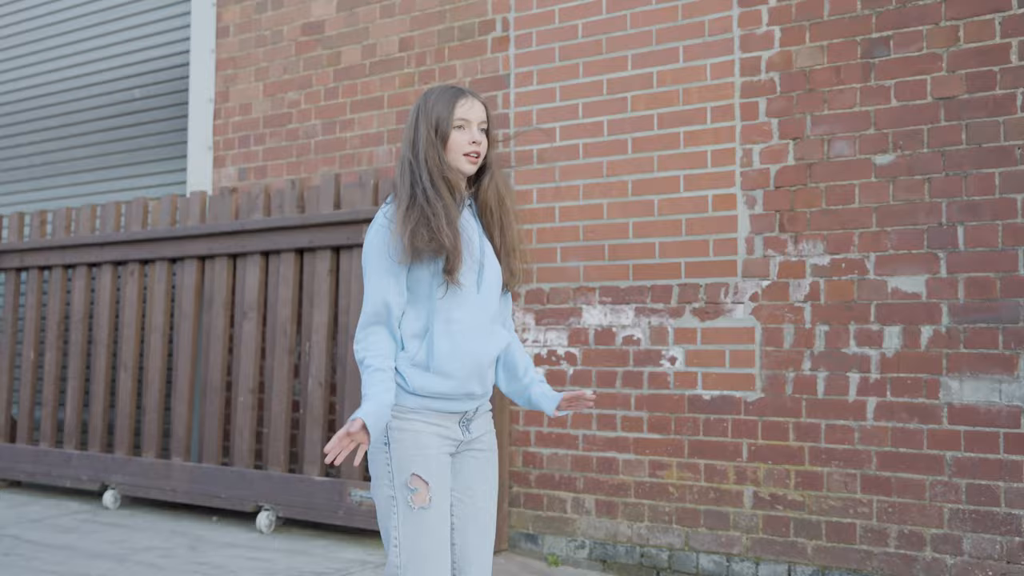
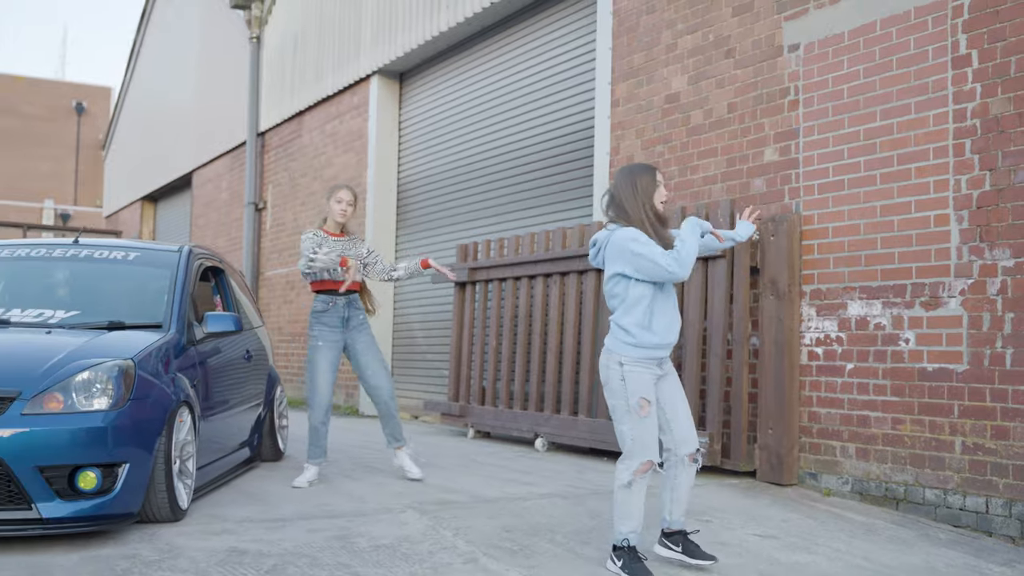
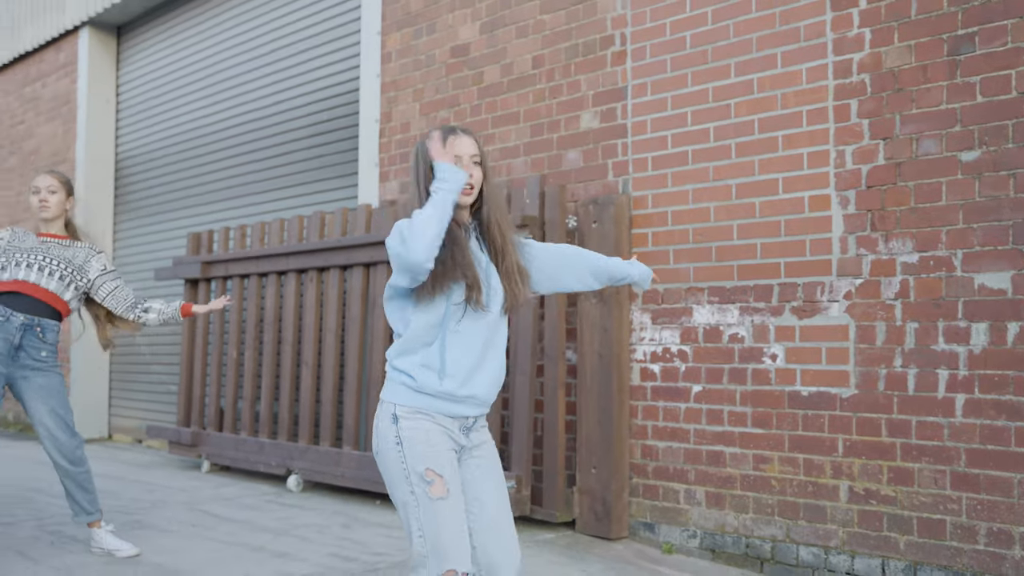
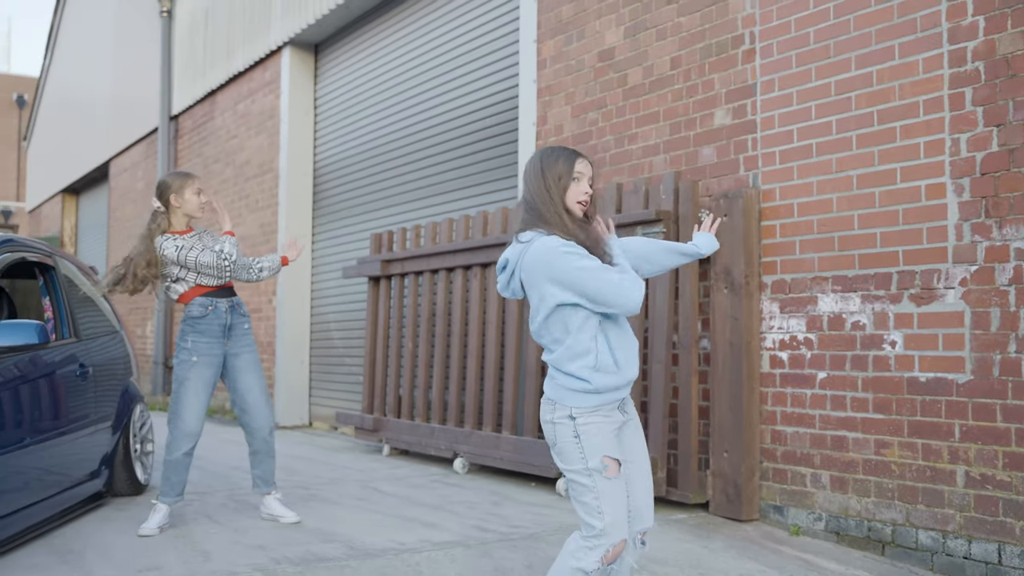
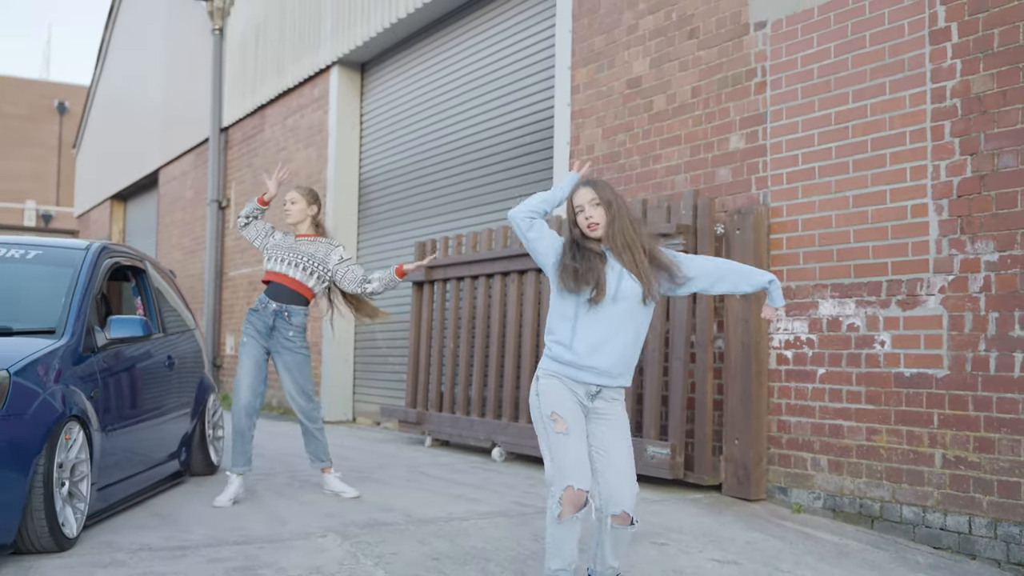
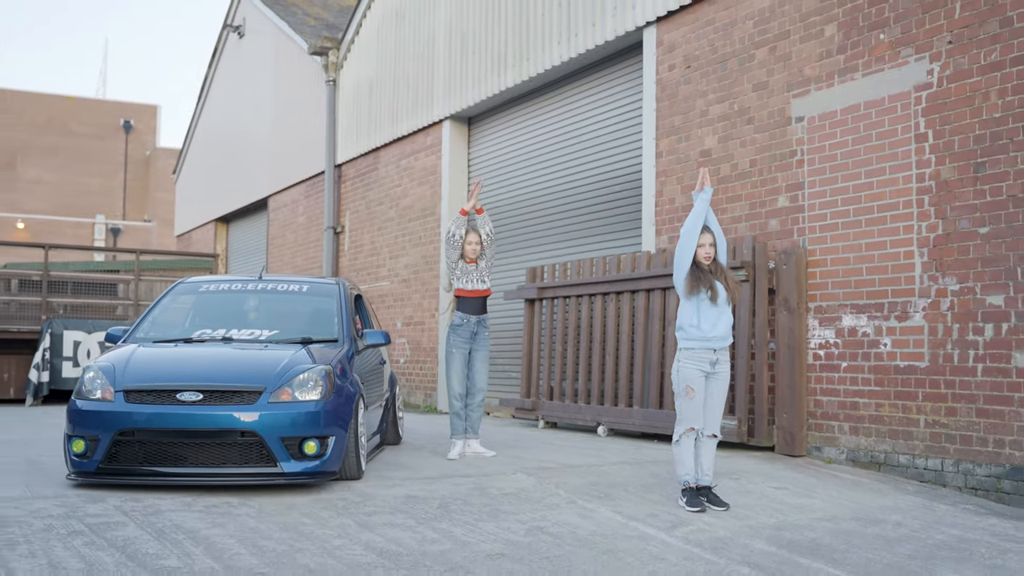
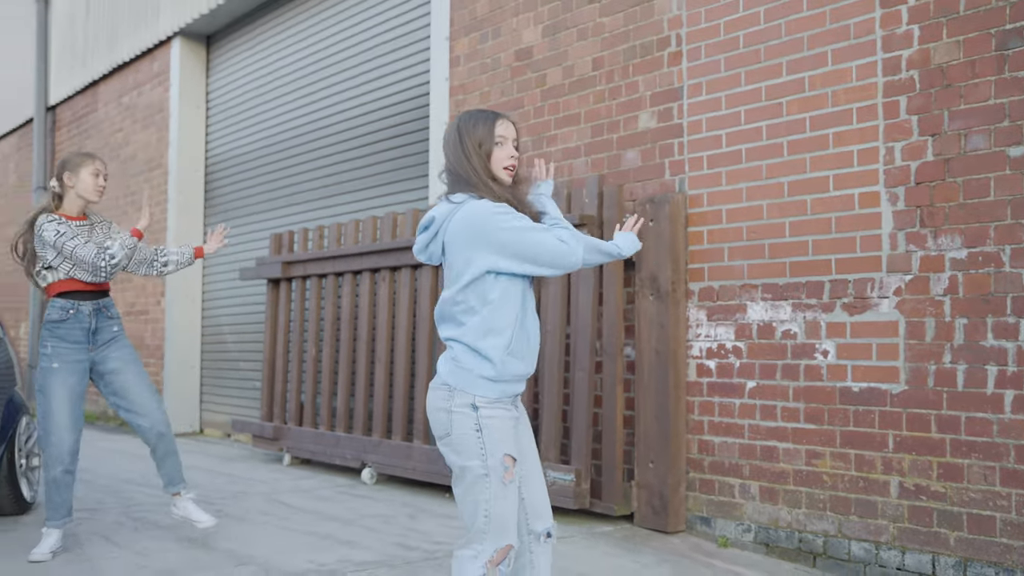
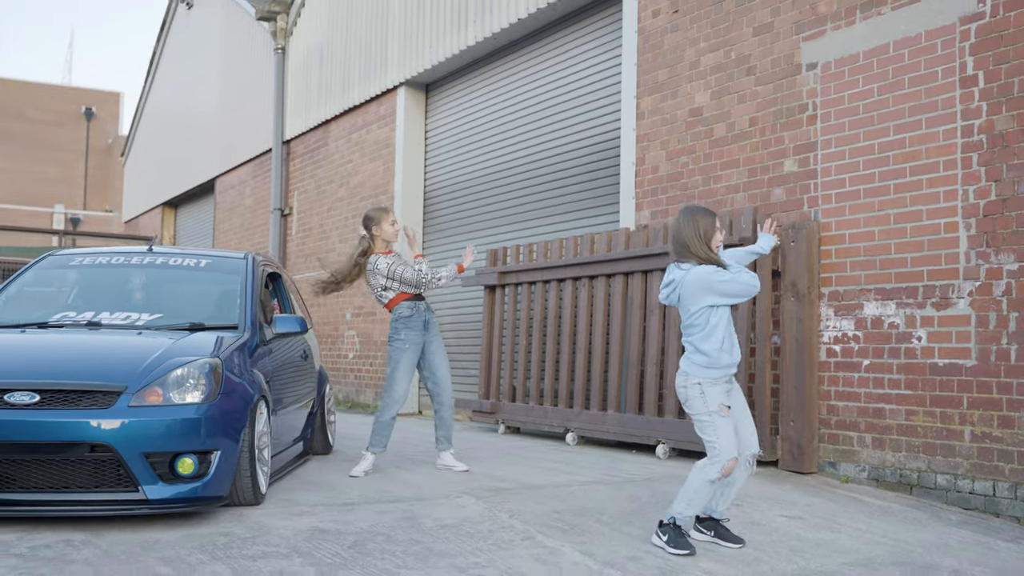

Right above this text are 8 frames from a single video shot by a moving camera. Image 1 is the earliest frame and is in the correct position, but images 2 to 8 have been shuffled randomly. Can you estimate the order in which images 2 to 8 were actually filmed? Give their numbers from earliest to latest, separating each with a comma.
3, 7, 4, 5, 2, 8, 6
